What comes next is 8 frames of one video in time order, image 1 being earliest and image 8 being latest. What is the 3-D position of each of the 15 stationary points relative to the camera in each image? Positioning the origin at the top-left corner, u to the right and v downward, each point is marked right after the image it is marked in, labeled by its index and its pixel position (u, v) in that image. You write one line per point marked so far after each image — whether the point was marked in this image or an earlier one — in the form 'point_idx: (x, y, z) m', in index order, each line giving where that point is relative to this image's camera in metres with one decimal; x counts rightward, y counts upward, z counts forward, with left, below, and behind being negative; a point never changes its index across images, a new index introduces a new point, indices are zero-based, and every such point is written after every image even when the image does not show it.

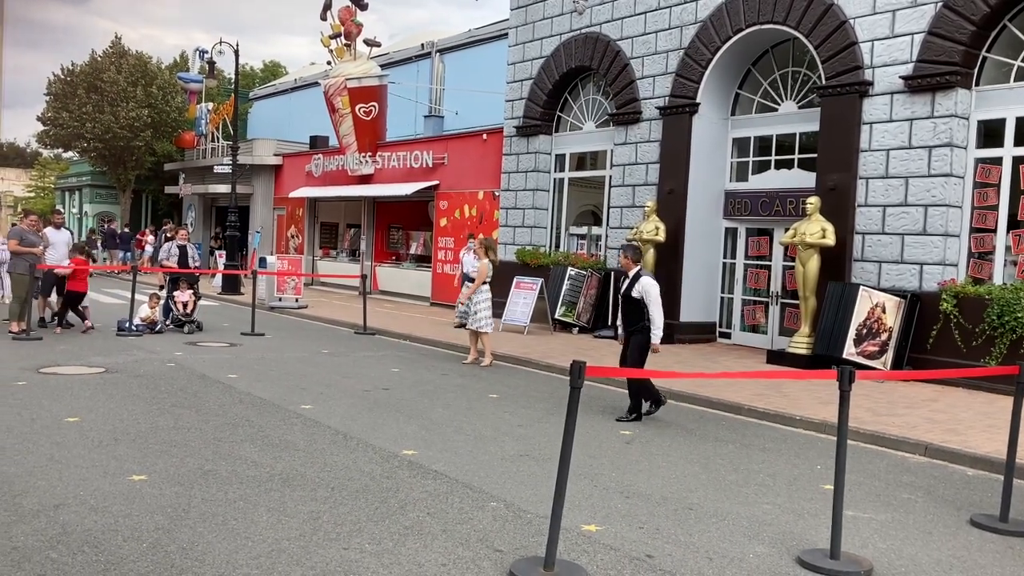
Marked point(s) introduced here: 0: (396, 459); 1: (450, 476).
0: (-0.8, -1.2, +6.3) m
1: (-0.4, -1.3, +5.9) m
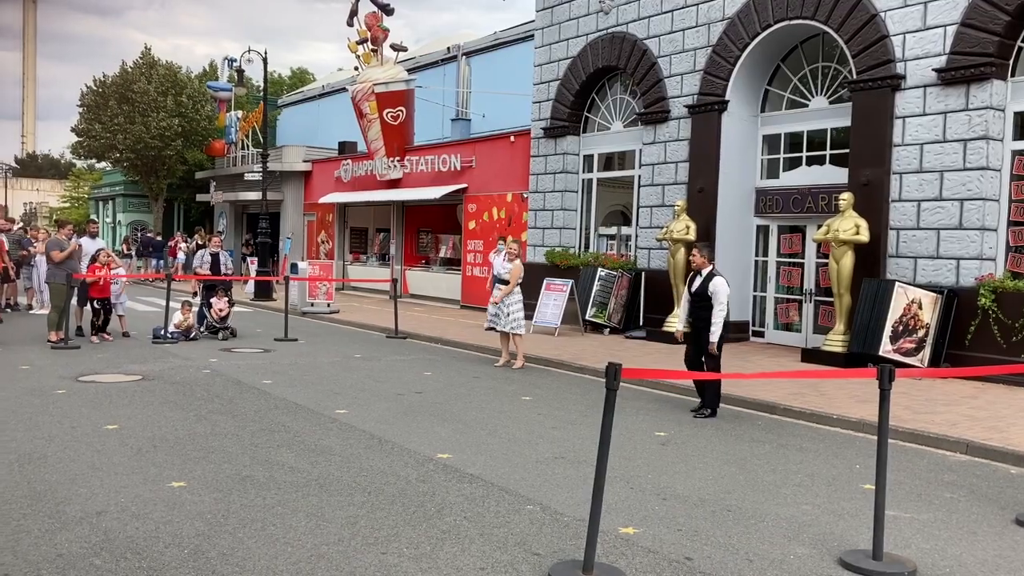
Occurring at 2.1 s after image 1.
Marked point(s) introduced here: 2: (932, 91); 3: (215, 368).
0: (-0.6, -1.2, +6.3) m
1: (-0.1, -1.3, +5.9) m
2: (+5.8, +2.7, +12.3) m
3: (-3.6, -1.0, +10.8) m
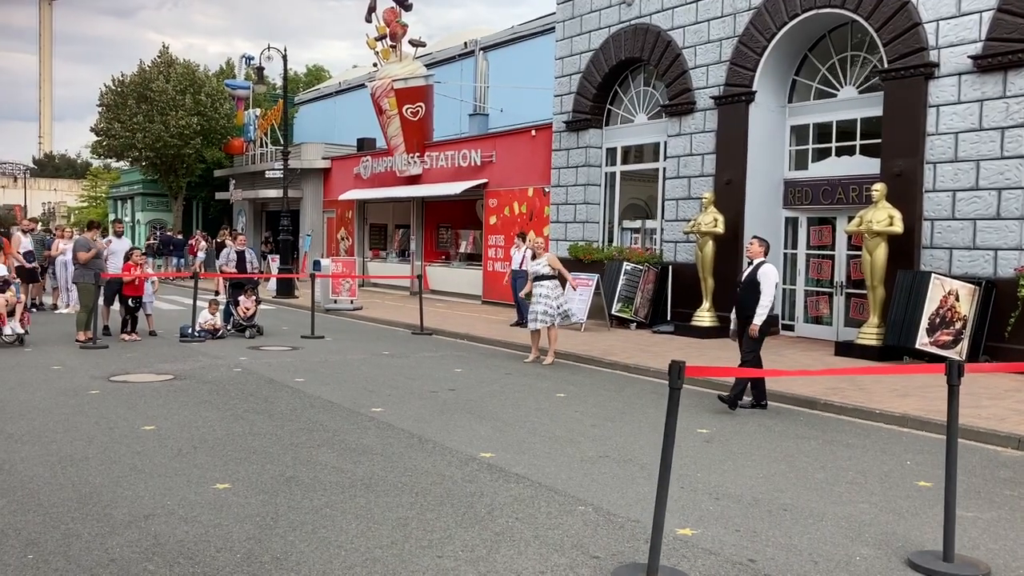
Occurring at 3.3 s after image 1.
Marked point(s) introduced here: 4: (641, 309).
0: (-0.3, -1.2, +6.2) m
1: (+0.2, -1.2, +5.8) m
2: (+6.2, +2.9, +12.1) m
3: (-3.2, -0.9, +10.7) m
4: (+2.4, -0.4, +16.6) m
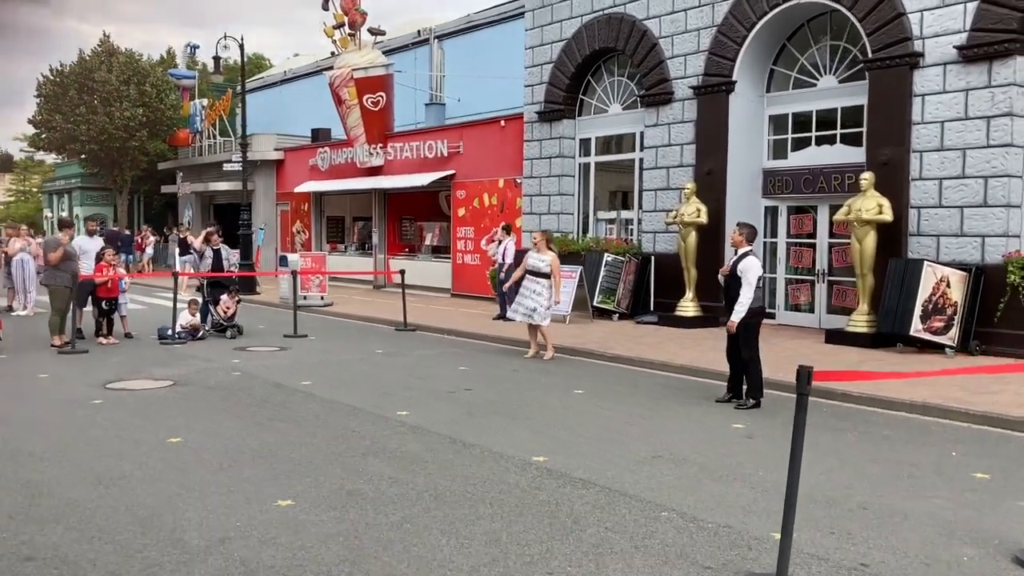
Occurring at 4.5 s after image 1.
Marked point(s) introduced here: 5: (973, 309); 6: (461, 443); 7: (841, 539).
0: (+0.1, -1.2, +6.0) m
1: (+0.6, -1.2, +5.6) m
2: (+6.1, +3.1, +12.3) m
3: (-3.2, -0.9, +10.4) m
4: (+2.1, -0.2, +16.6) m
5: (+6.2, -0.3, +11.8) m
6: (-0.4, -1.2, +6.6) m
7: (+1.7, -1.3, +4.6) m
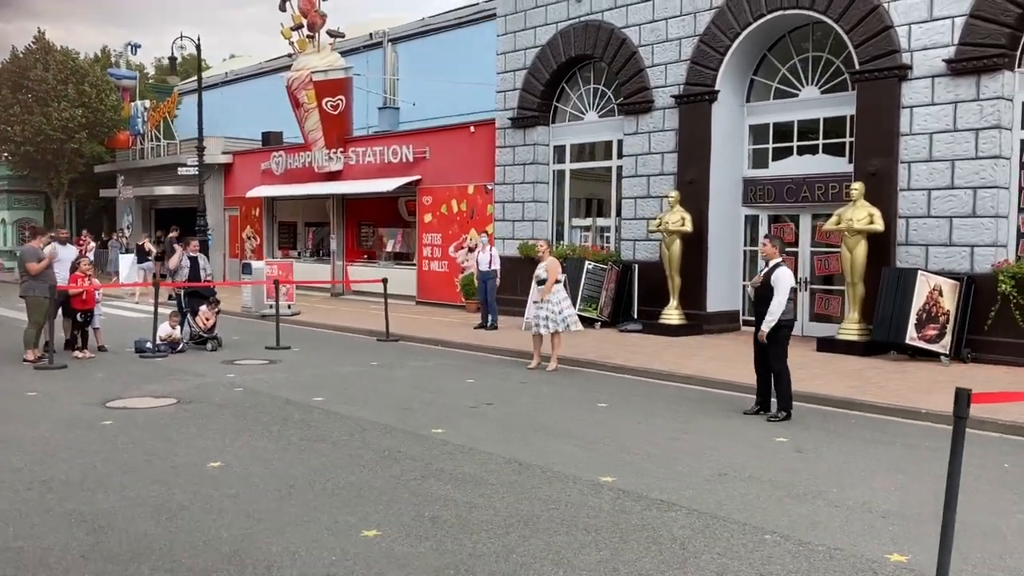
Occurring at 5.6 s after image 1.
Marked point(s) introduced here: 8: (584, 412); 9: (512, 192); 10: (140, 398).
0: (+0.6, -1.3, +5.8) m
1: (+1.1, -1.3, +5.4) m
2: (+6.1, +2.9, +12.5) m
3: (-3.0, -1.1, +9.9) m
4: (+1.7, -0.4, +16.5) m
5: (+6.2, -0.4, +12.0) m
6: (0.0, -1.3, +6.4) m
7: (+2.3, -1.4, +4.5) m
8: (+0.7, -1.2, +8.6) m
9: (0.0, +2.1, +19.7) m
10: (-3.7, -1.1, +8.7) m
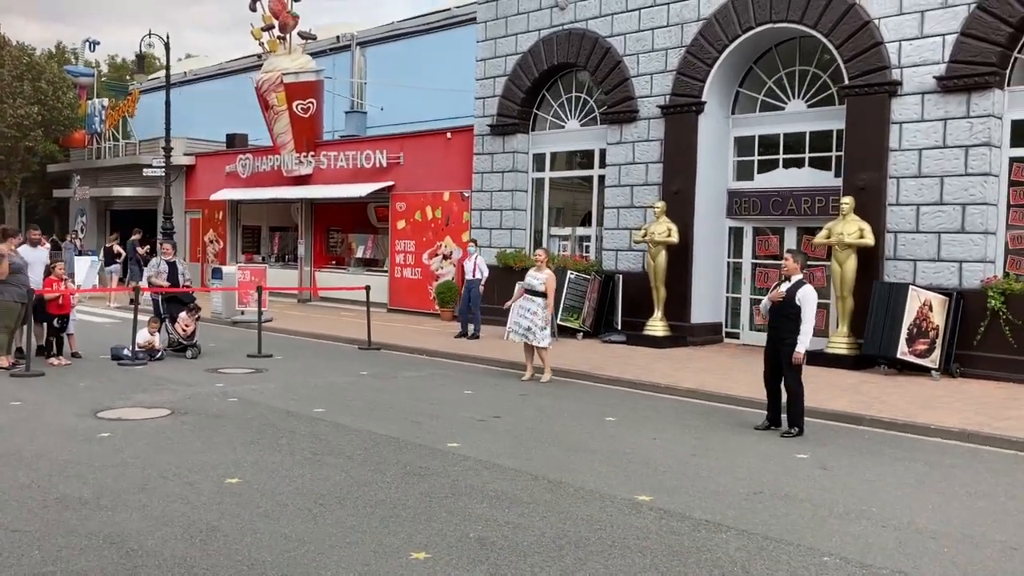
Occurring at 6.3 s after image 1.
0: (+0.8, -1.4, +5.6) m
1: (+1.3, -1.4, +5.3) m
2: (+6.0, +2.7, +12.7) m
3: (-3.0, -1.1, +9.5) m
4: (+1.4, -0.6, +16.4) m
5: (+6.1, -0.6, +12.1) m
6: (+0.2, -1.3, +6.2) m
7: (+2.6, -1.5, +4.4) m
8: (+0.8, -1.3, +8.5) m
9: (-0.5, +2.0, +19.5) m
10: (-3.6, -1.1, +8.3) m
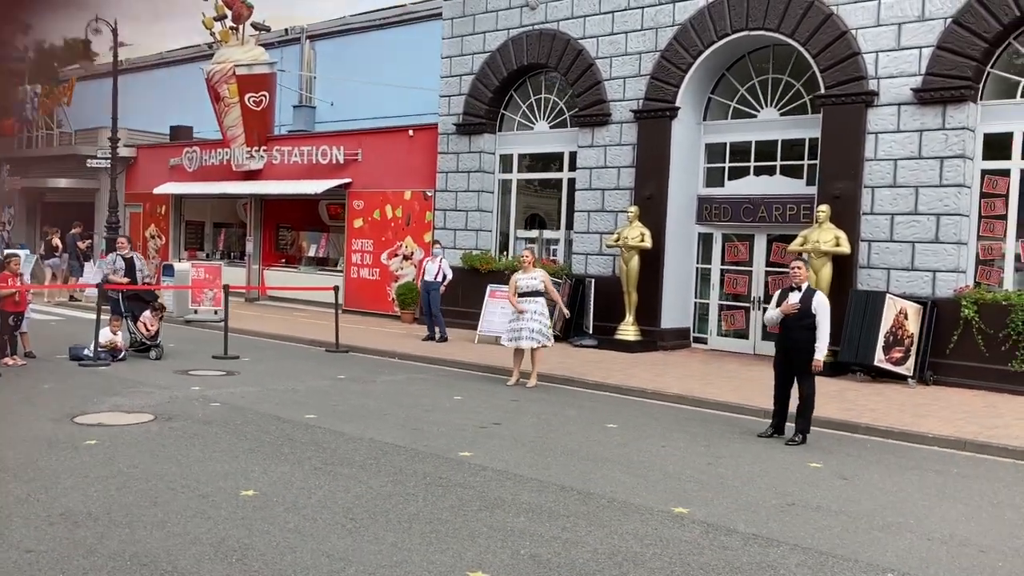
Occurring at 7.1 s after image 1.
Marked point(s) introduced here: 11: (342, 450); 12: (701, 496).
0: (+1.1, -1.4, +5.4) m
1: (+1.6, -1.5, +5.1) m
2: (+5.7, +2.6, +12.9) m
3: (-3.0, -1.1, +9.0) m
4: (+0.8, -0.6, +16.2) m
5: (+5.8, -0.7, +12.3) m
6: (+0.4, -1.4, +6.0) m
7: (+2.9, -1.5, +4.4) m
8: (+0.8, -1.3, +8.3) m
9: (-1.2, +1.9, +19.2) m
10: (-3.5, -1.1, +7.8) m
11: (-1.3, -1.3, +6.9) m
12: (+1.3, -1.4, +6.0) m
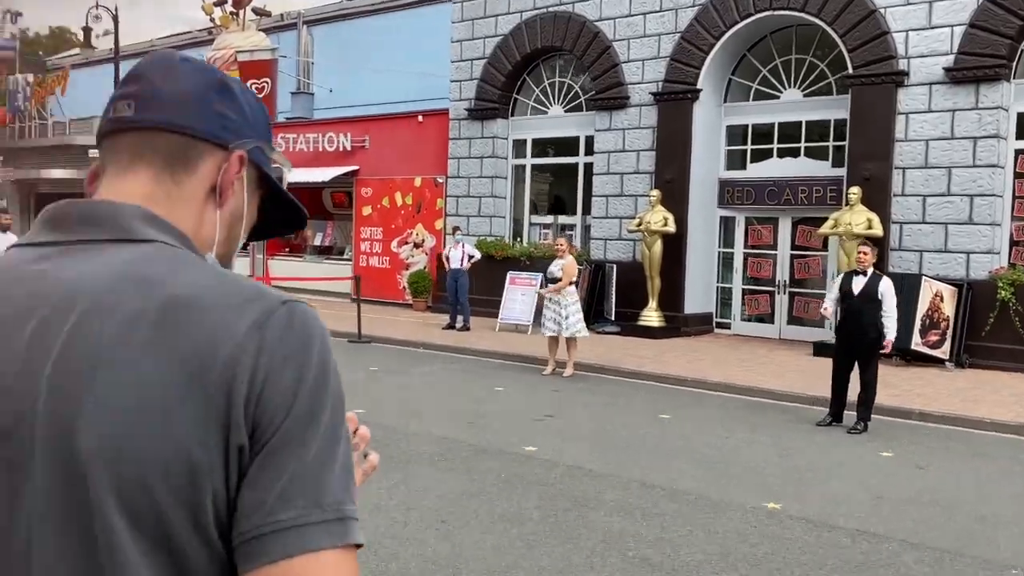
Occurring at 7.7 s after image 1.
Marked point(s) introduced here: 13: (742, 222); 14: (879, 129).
0: (+1.6, -1.3, +5.3) m
1: (+2.1, -1.4, +5.0) m
2: (+6.1, +2.9, +12.7) m
3: (-2.6, -1.0, +8.8) m
4: (+1.2, -0.4, +16.0) m
5: (+6.2, -0.5, +12.2) m
6: (+1.0, -1.3, +5.8) m
7: (+3.4, -1.5, +4.2) m
8: (+1.3, -1.2, +8.1) m
9: (-0.9, +2.2, +18.9) m
10: (-3.0, -1.1, +7.5) m
11: (-0.8, -1.2, +6.7) m
12: (+1.8, -1.3, +5.9) m
13: (+4.1, +1.2, +15.8) m
14: (+5.4, +2.4, +13.1) m
